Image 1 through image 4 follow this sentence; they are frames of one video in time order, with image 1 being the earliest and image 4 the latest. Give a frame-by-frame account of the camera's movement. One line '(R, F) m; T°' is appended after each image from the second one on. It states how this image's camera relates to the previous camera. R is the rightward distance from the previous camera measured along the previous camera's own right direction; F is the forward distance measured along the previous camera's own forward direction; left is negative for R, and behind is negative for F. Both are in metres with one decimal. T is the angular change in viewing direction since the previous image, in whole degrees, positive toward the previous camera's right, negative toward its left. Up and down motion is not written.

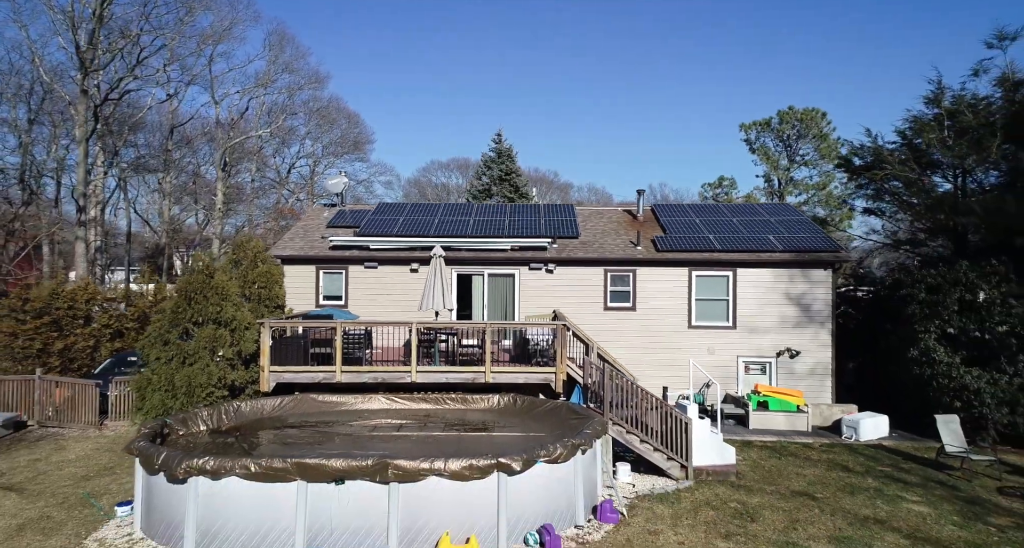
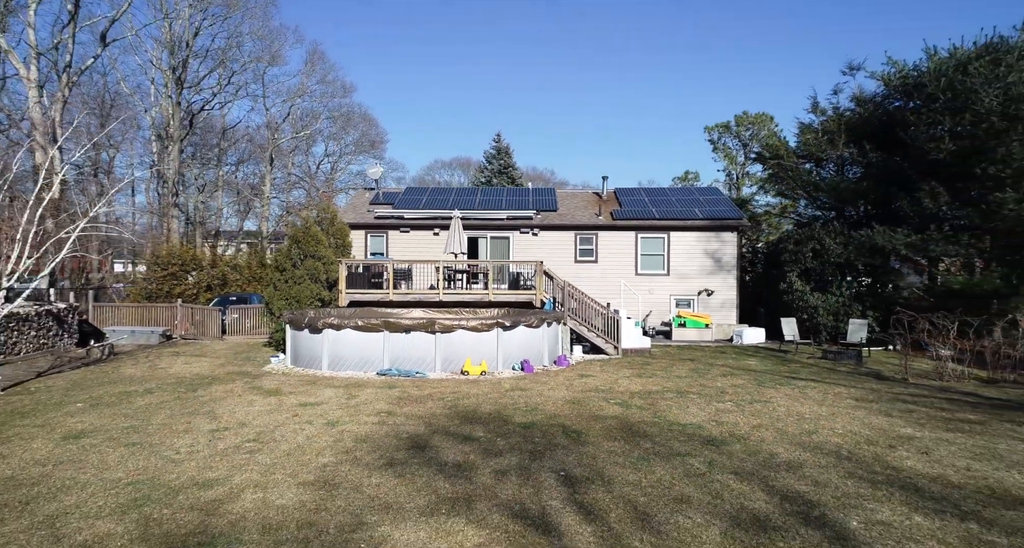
(+0.2, -5.9) m; 0°
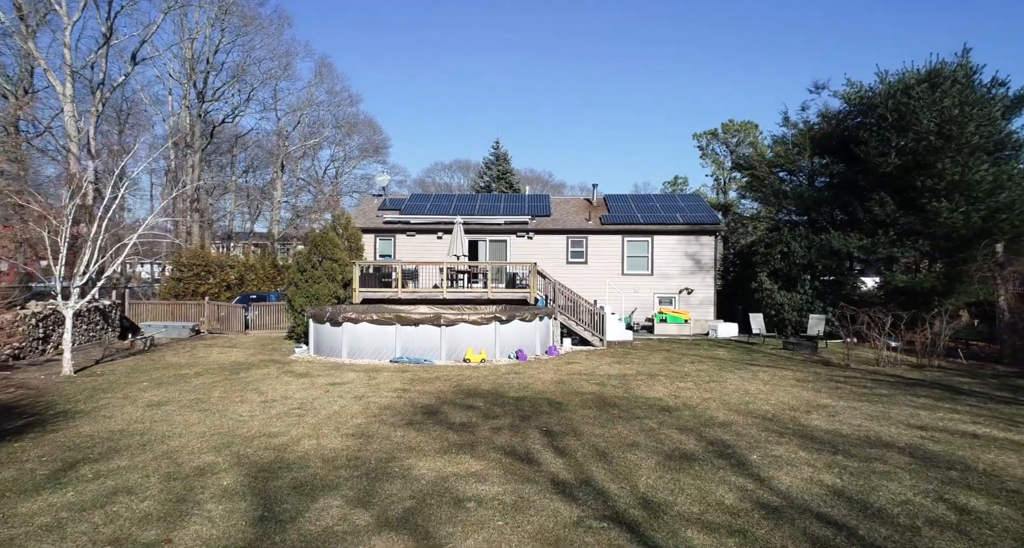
(+0.1, -1.9) m; 0°
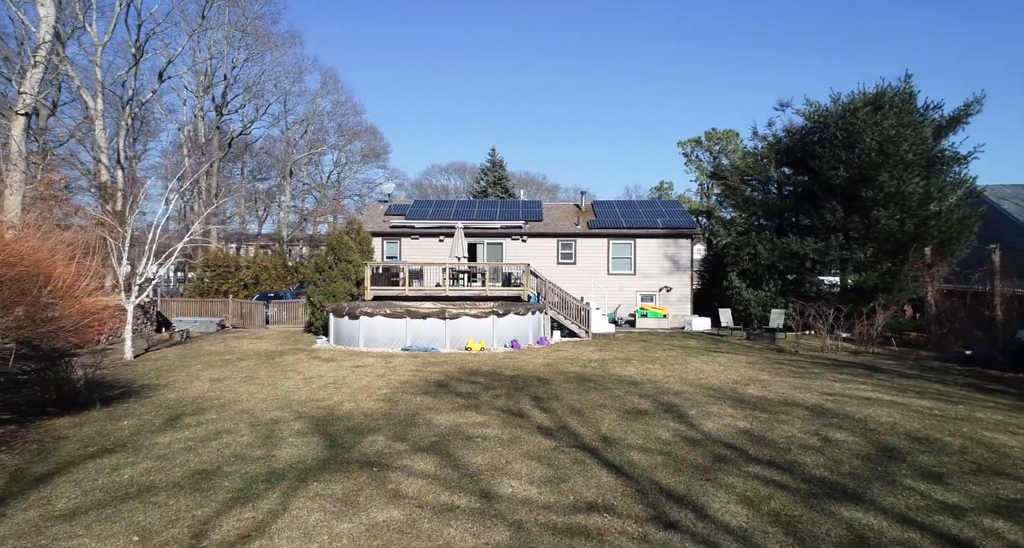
(0.0, -2.2) m; 0°
